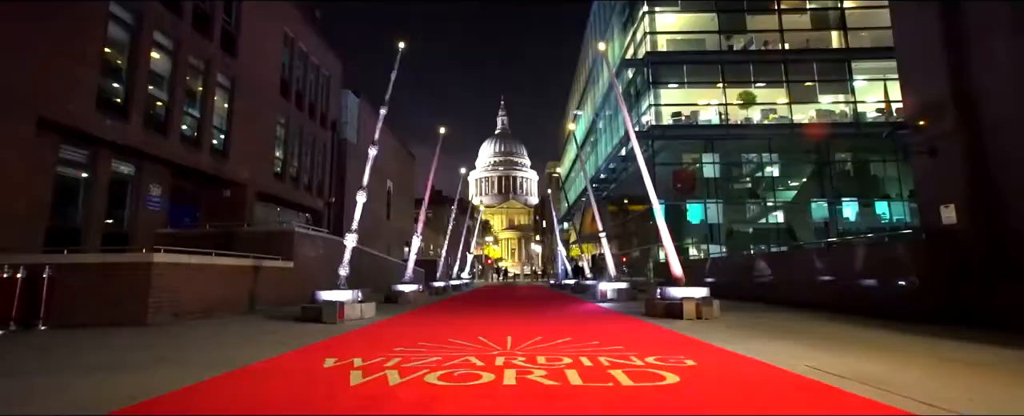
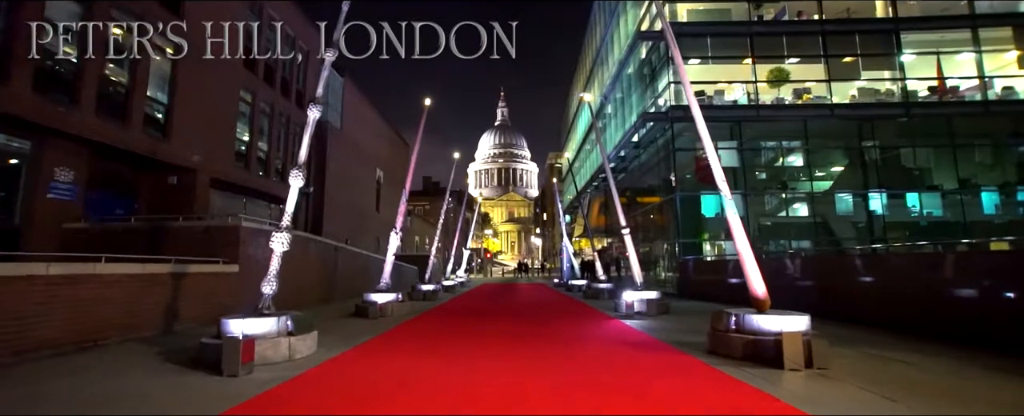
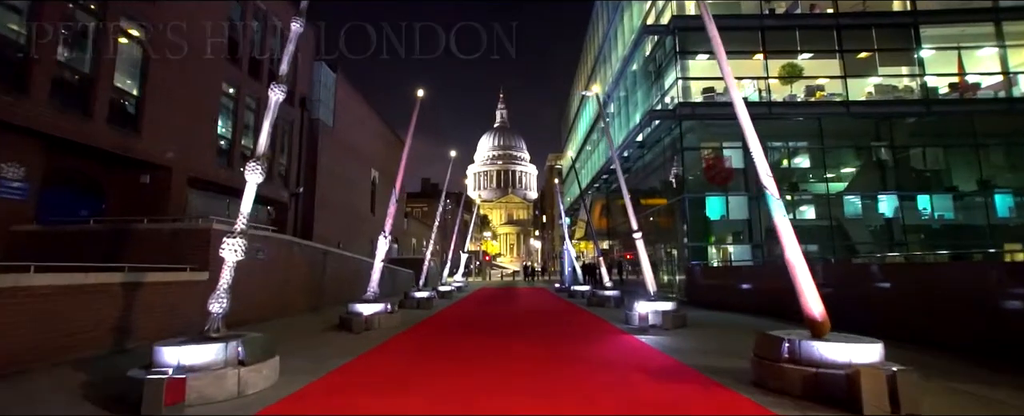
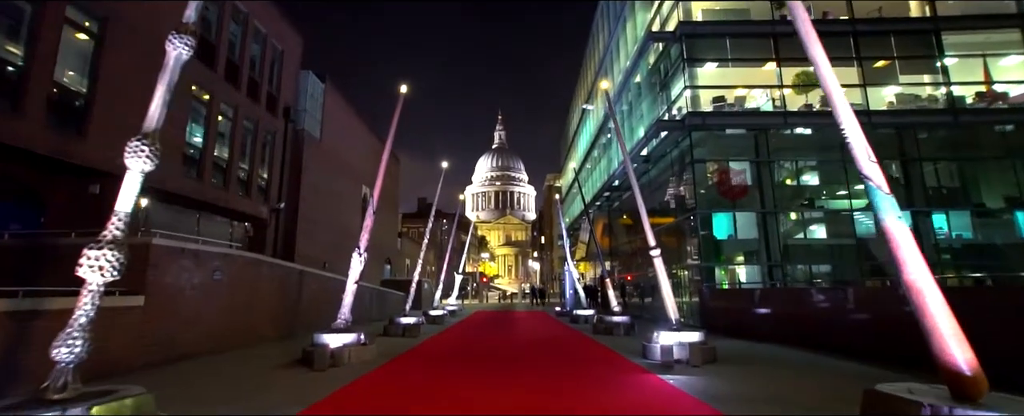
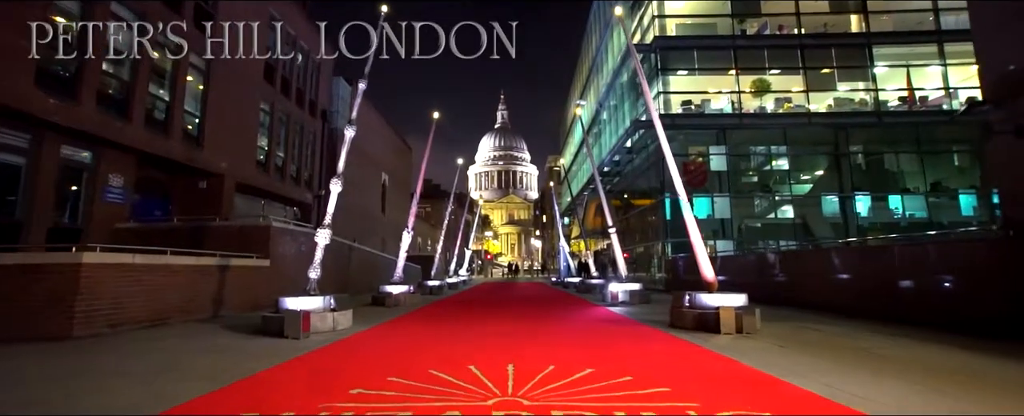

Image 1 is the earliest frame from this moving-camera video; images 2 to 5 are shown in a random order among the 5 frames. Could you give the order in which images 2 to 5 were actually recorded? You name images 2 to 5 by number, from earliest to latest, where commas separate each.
5, 2, 3, 4
